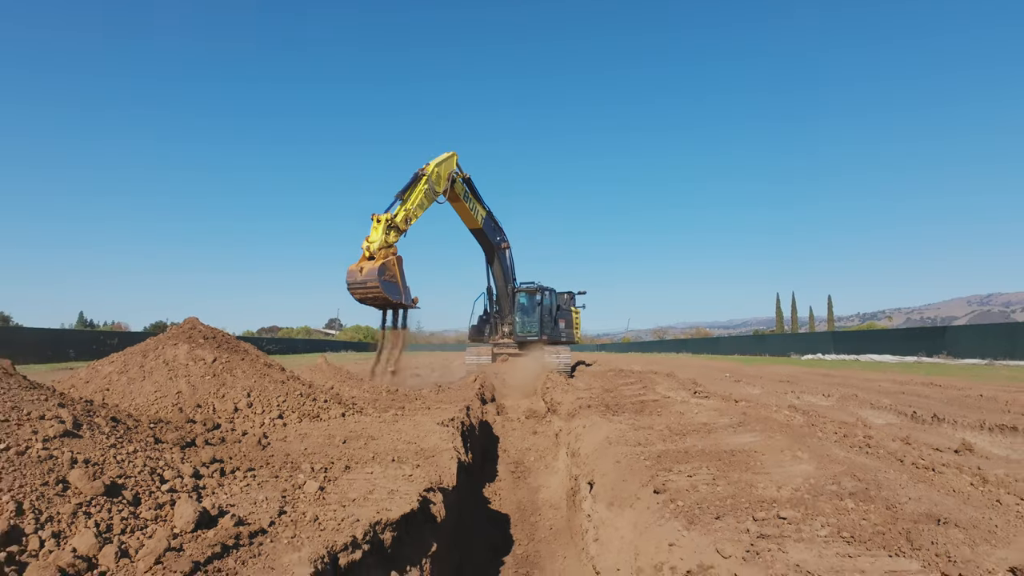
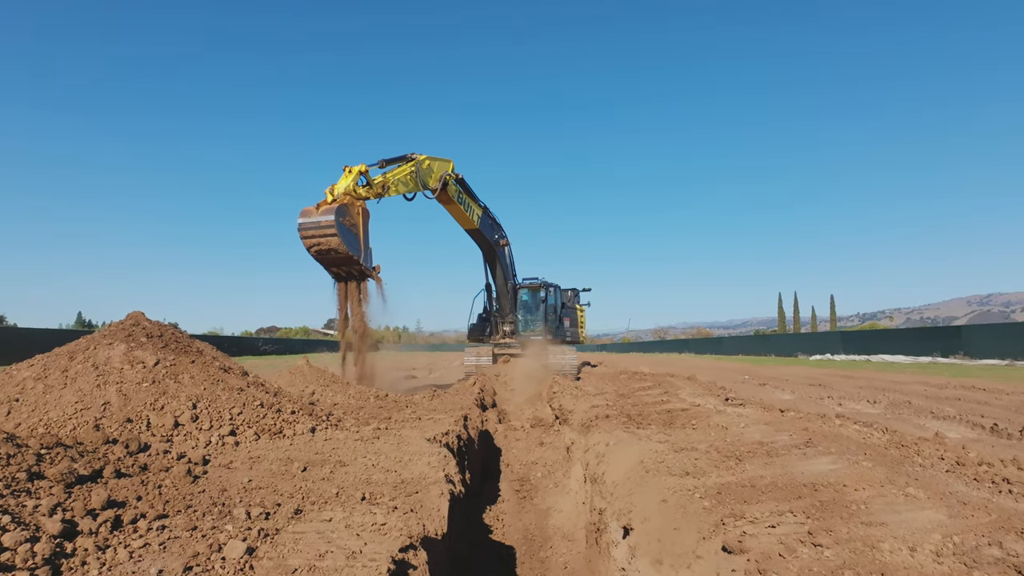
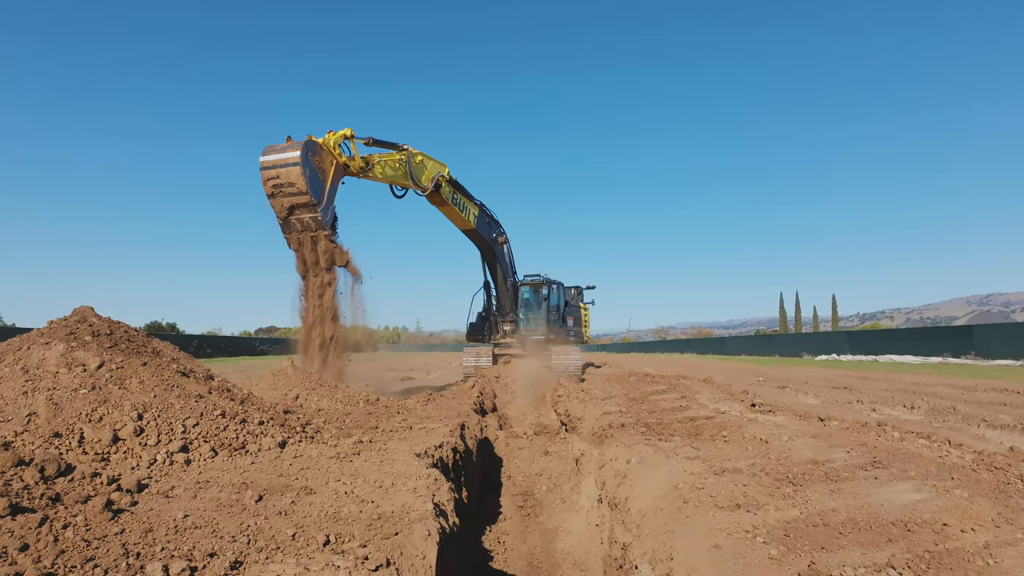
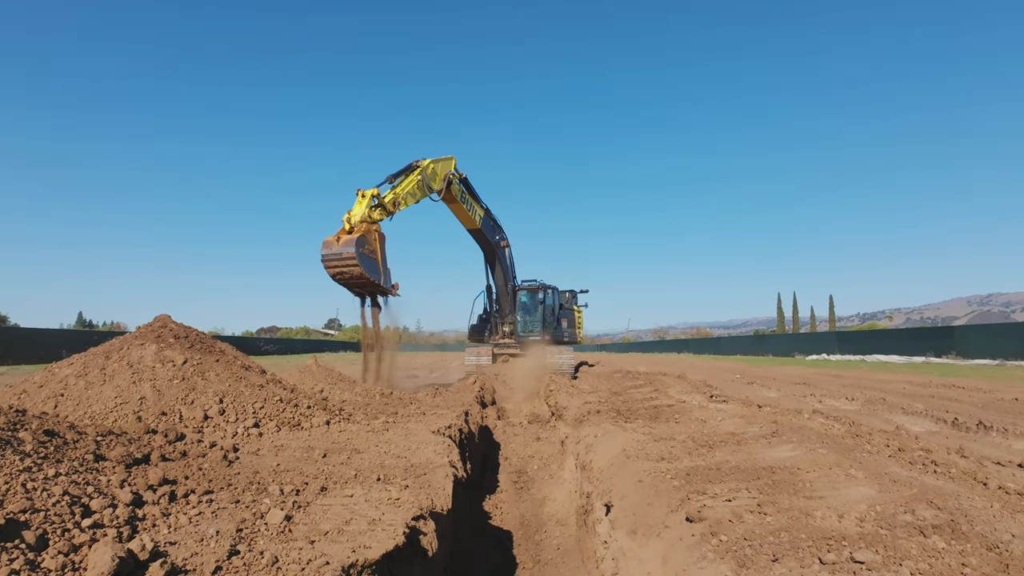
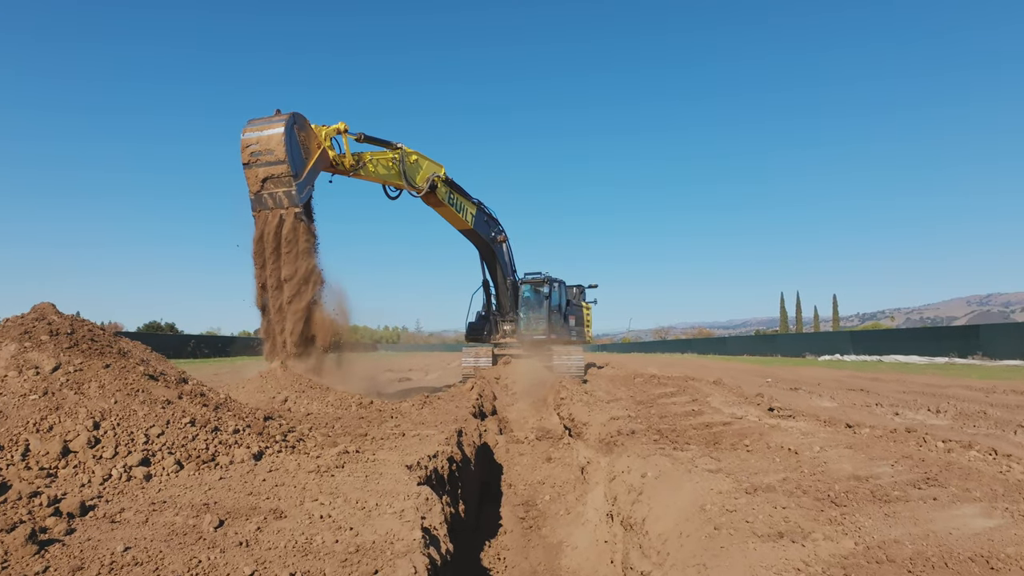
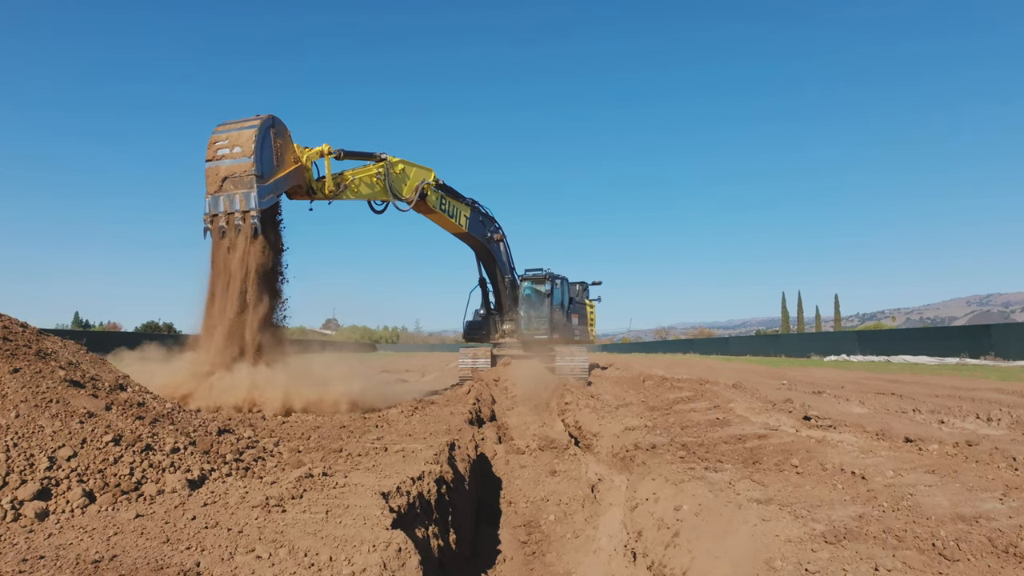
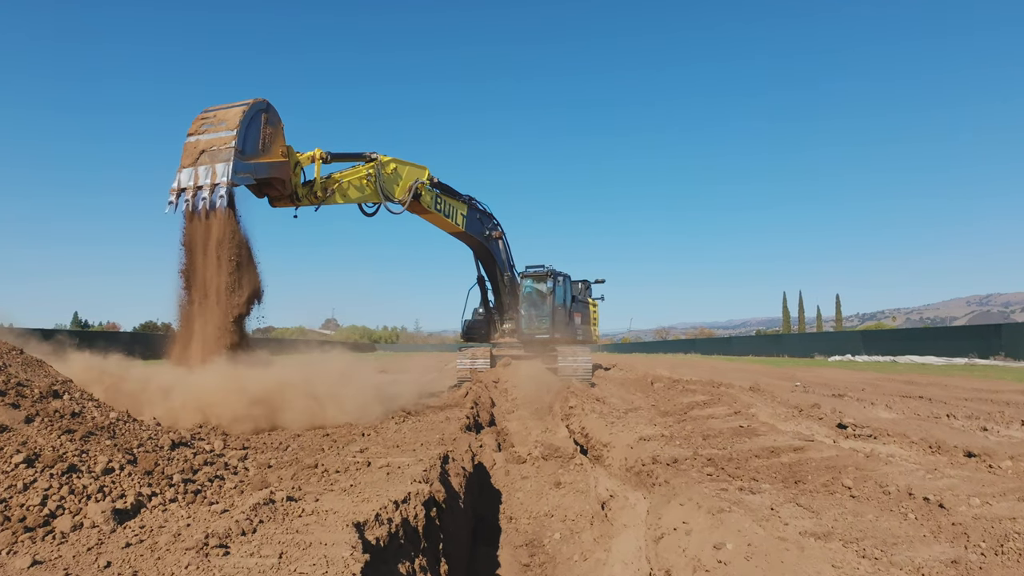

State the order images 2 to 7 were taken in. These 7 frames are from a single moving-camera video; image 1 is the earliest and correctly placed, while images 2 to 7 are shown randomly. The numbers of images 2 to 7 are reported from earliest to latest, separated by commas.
4, 2, 3, 5, 6, 7
